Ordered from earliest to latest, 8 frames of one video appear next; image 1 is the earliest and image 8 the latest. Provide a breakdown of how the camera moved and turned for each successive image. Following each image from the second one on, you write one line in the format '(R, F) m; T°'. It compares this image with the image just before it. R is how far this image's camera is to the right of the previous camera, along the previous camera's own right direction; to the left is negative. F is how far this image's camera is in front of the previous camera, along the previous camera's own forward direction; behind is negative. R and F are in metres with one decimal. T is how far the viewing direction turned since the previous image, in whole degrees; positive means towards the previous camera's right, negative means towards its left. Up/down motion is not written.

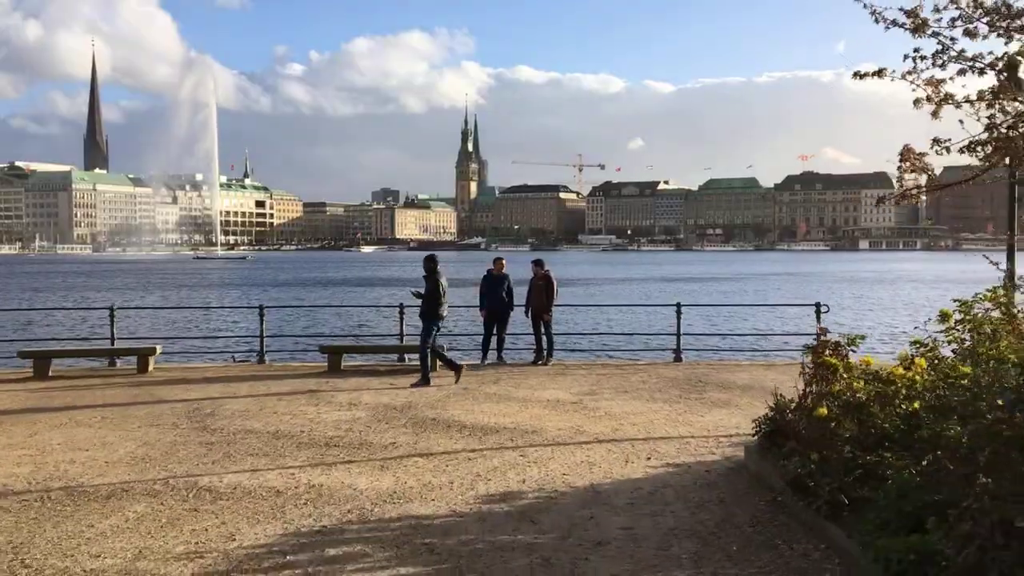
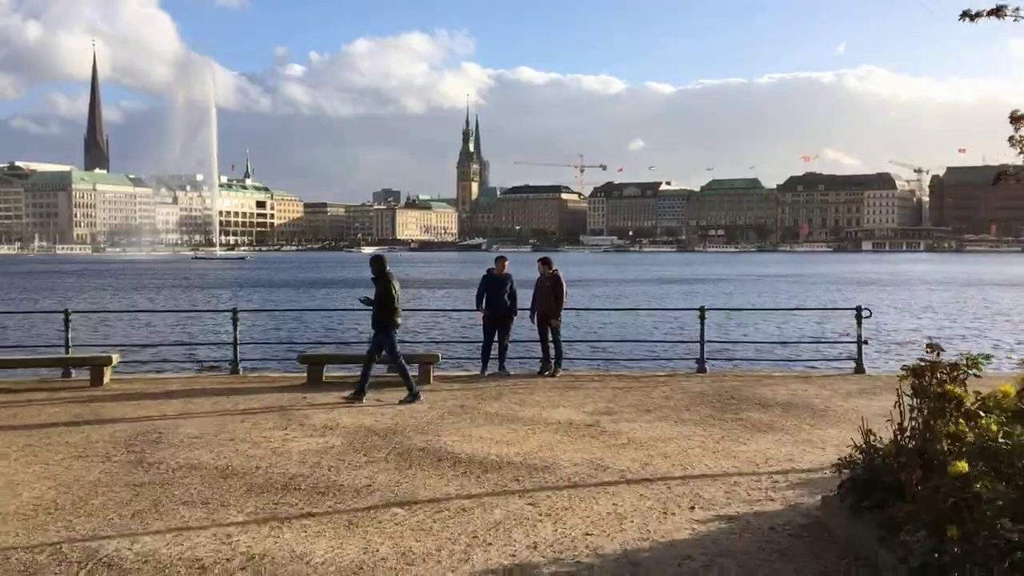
(-0.1, +1.5) m; 0°
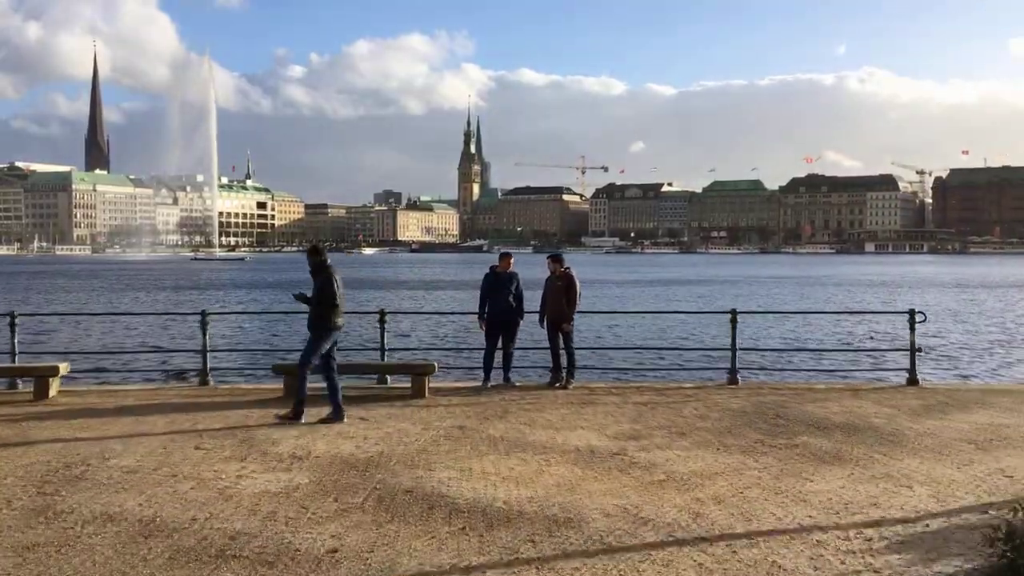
(-0.1, +1.5) m; 0°
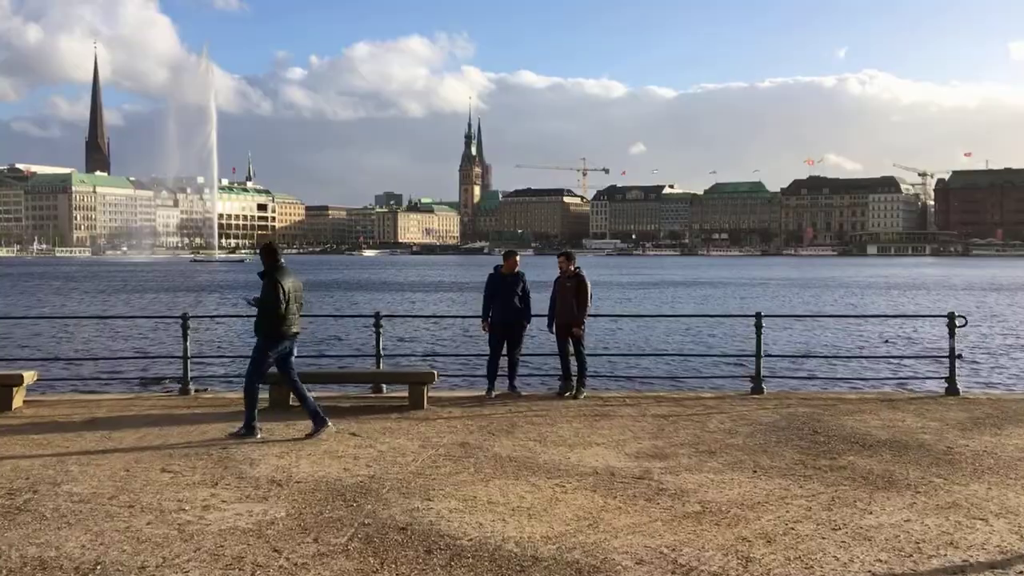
(-0.1, +0.8) m; 0°
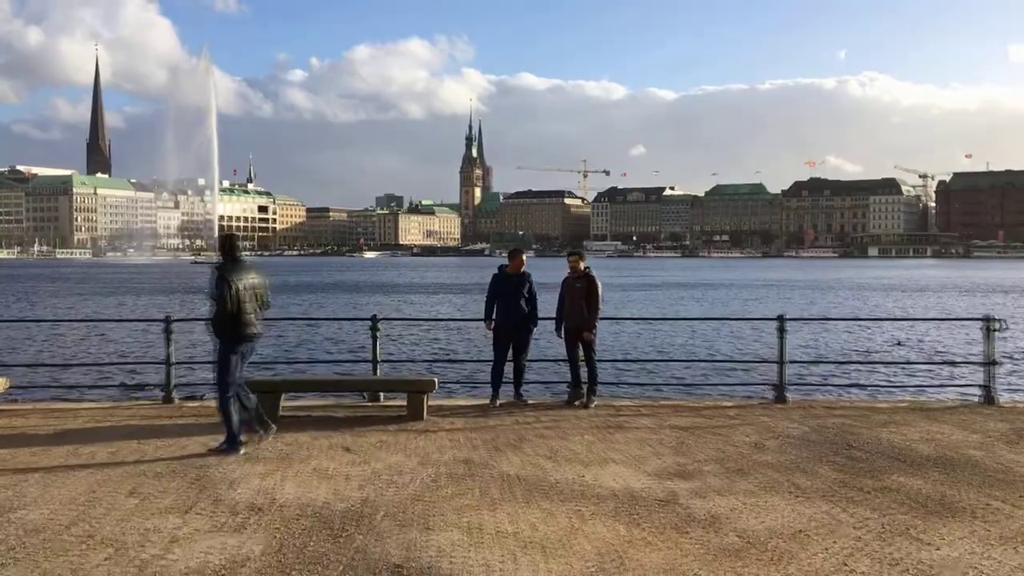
(-0.1, +0.7) m; 0°
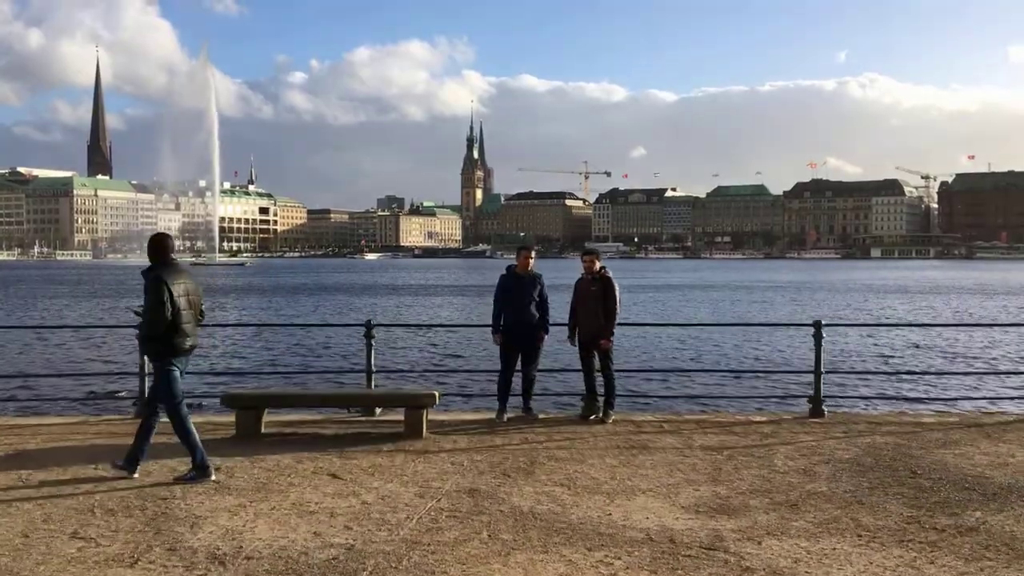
(-0.1, +0.9) m; 0°
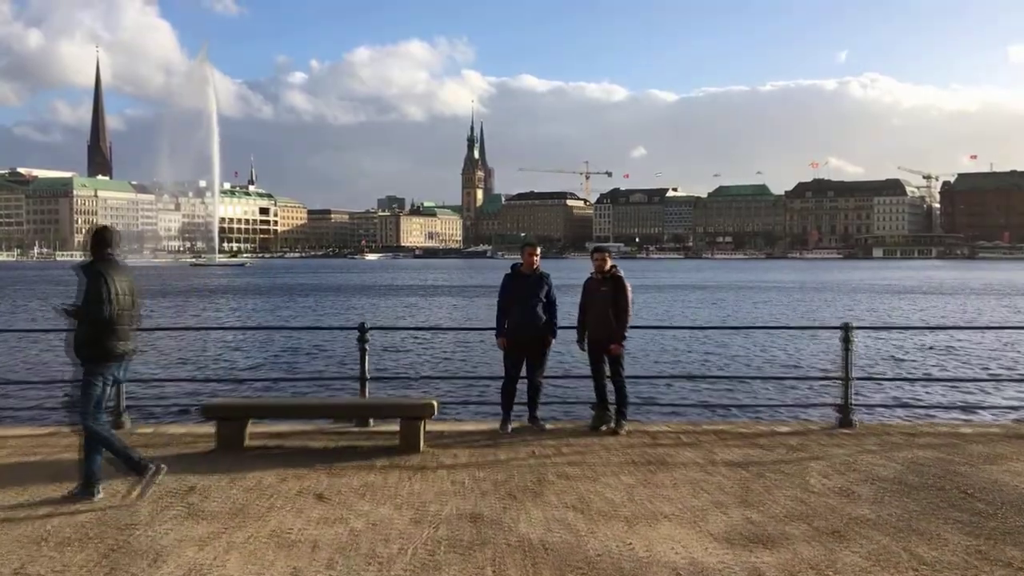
(-0.1, +0.6) m; 0°
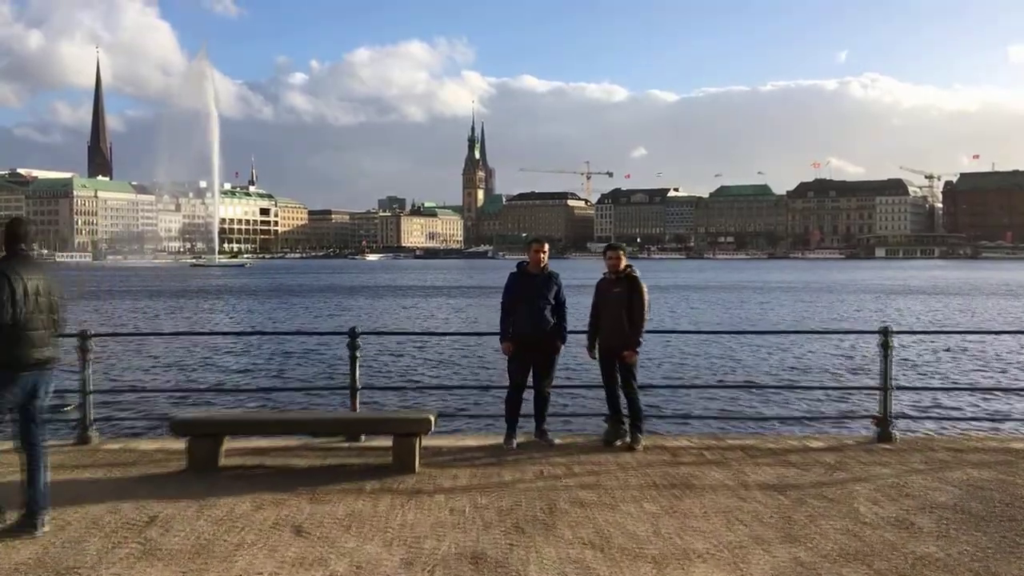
(-0.1, +0.7) m; 0°
